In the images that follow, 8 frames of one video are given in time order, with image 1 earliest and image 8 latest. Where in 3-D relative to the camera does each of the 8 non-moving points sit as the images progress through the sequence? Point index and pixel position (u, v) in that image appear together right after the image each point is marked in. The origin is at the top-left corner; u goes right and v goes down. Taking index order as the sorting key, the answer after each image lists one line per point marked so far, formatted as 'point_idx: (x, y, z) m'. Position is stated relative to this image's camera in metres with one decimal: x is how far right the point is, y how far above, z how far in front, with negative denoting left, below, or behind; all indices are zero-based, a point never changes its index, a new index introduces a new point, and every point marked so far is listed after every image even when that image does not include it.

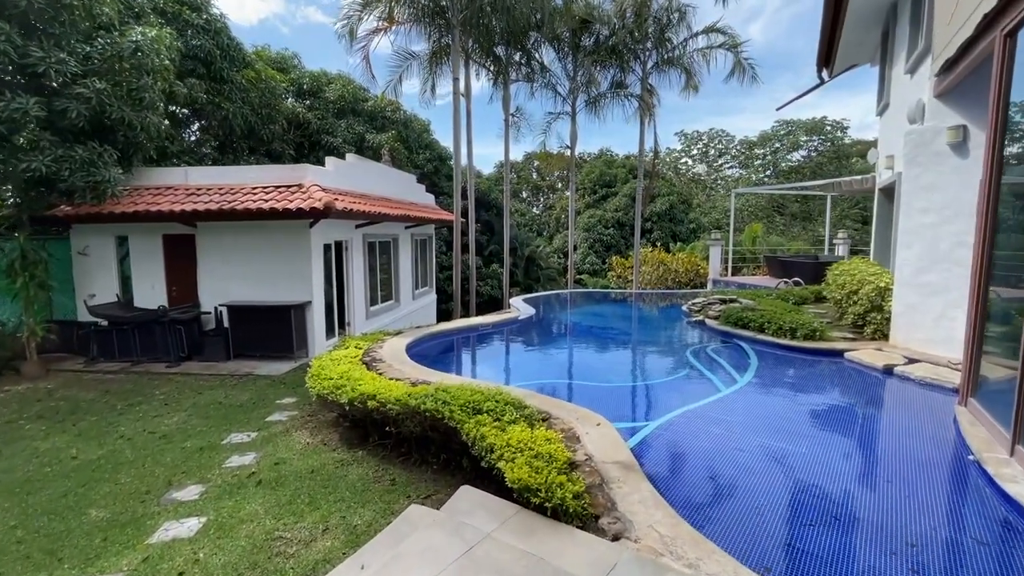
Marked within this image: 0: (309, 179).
0: (-4.1, +2.2, +9.8) m
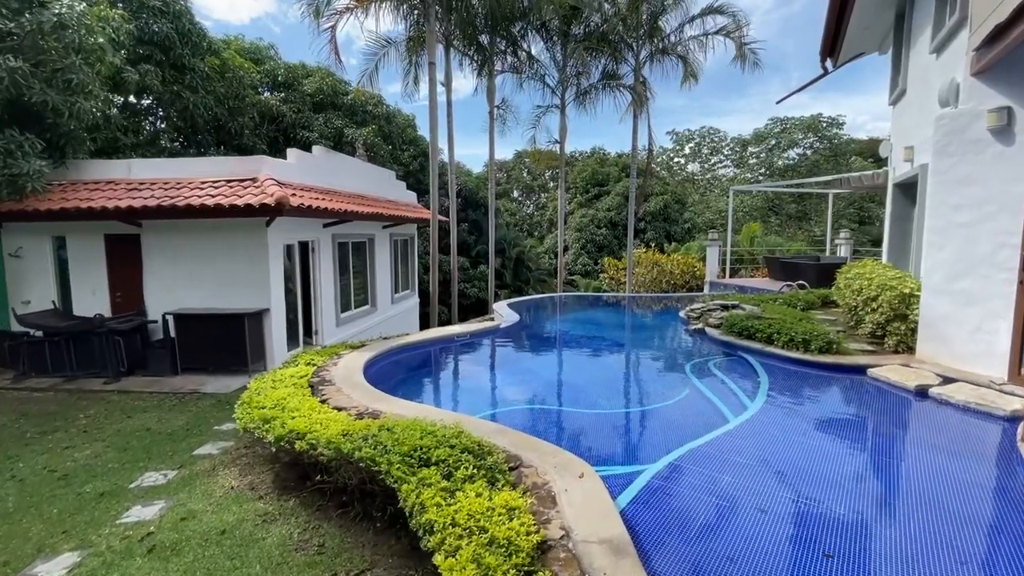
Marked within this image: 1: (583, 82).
0: (-4.5, +2.1, +8.8) m
1: (+2.4, +7.0, +16.5) m
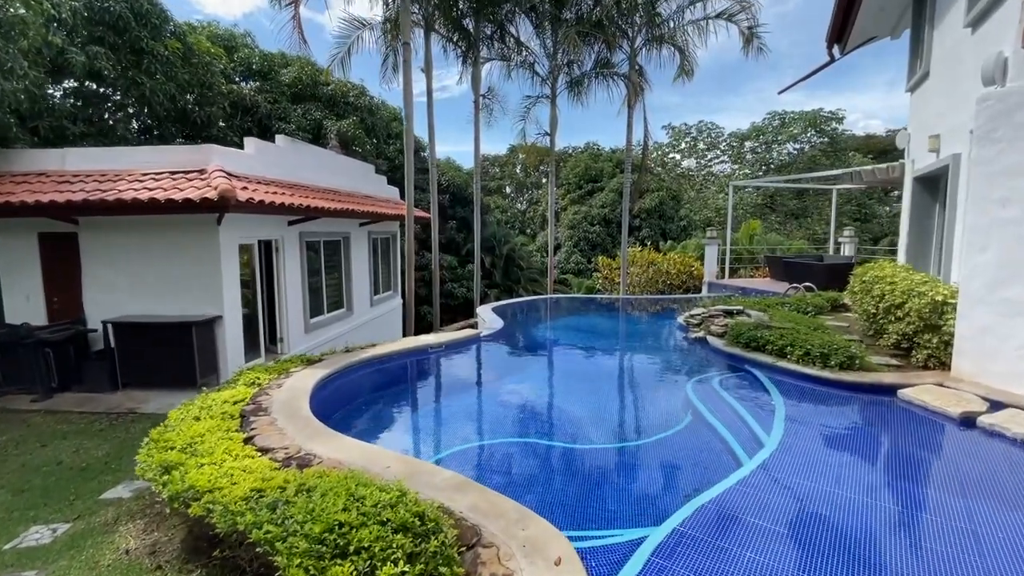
0: (-4.8, +2.0, +7.8) m
1: (+2.0, +7.0, +15.6) m
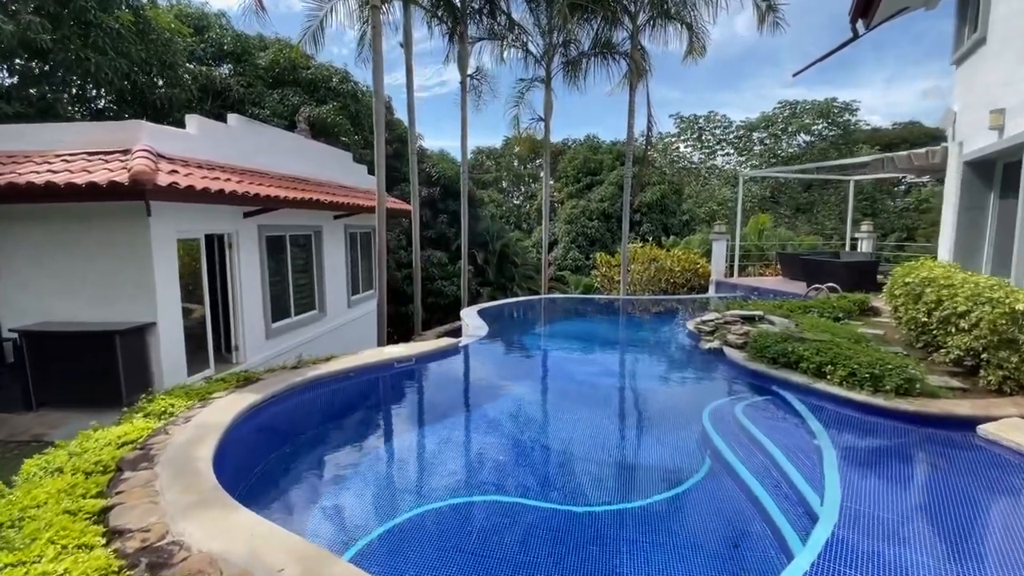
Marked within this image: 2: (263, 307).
0: (-5.0, +2.0, +6.6) m
1: (+1.7, +7.0, +14.3) m
2: (-4.8, -0.4, +9.3) m
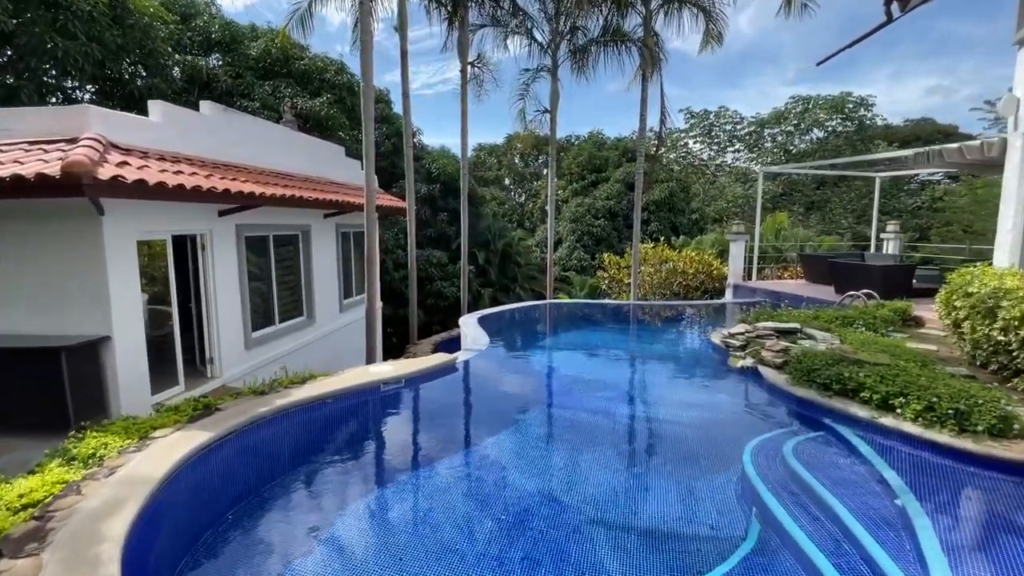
0: (-5.0, +1.9, +5.7) m
1: (+1.8, +6.9, +13.4) m
2: (-4.7, -0.5, +8.5) m
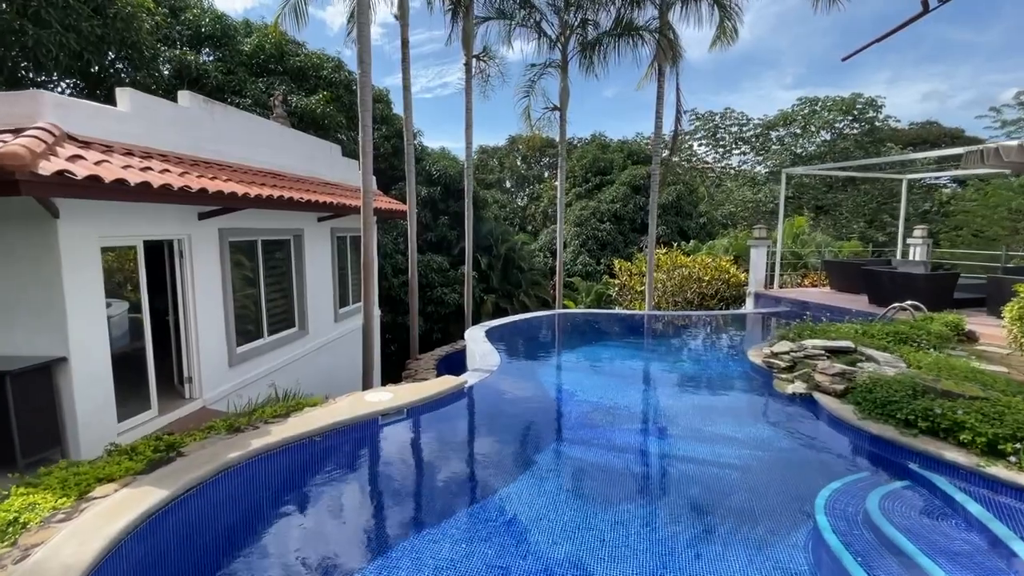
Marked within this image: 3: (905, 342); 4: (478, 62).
0: (-4.8, +1.7, +5.0) m
1: (+2.0, +6.7, +12.7) m
2: (-4.5, -0.6, +7.7) m
3: (+5.2, -0.7, +6.5) m
4: (-0.9, +5.8, +12.3) m
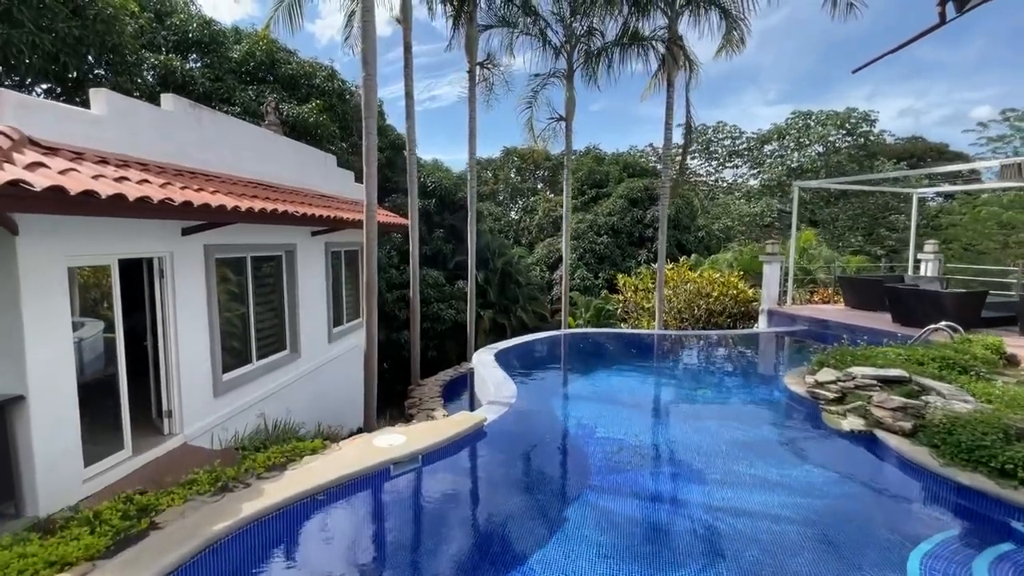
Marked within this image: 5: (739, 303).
0: (-4.5, +1.5, +4.3) m
1: (+2.1, +6.2, +12.3) m
2: (-4.3, -0.9, +6.9) m
3: (+5.4, -1.0, +6.0) m
4: (-0.8, +5.3, +11.9) m
5: (+6.4, -0.4, +13.7) m
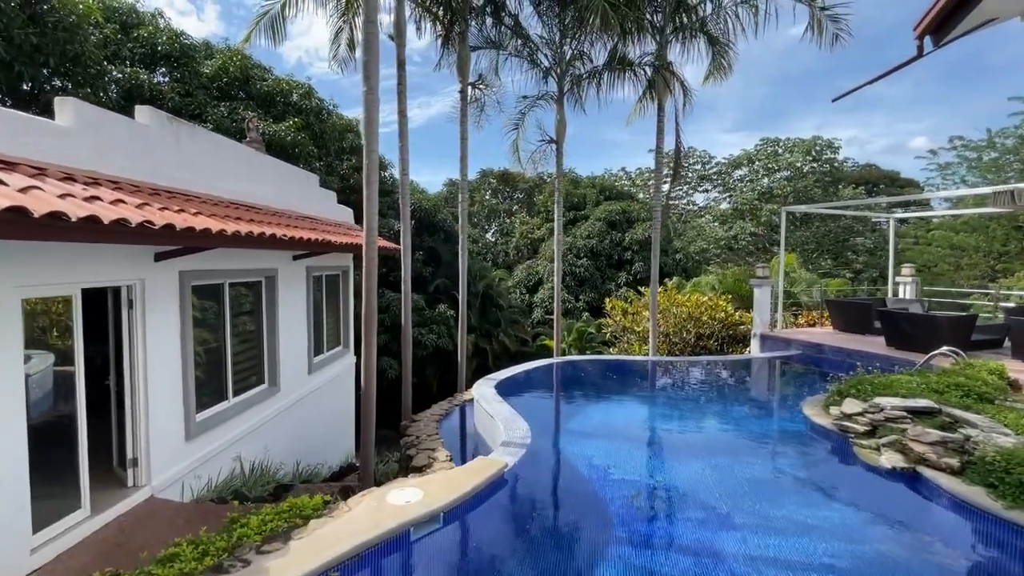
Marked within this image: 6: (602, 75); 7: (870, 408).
0: (-4.3, +1.2, +3.7) m
1: (+1.8, +5.6, +12.3) m
2: (-4.2, -1.3, +6.2) m
3: (+5.5, -1.3, +5.9) m
4: (-1.0, +4.7, +11.6) m
5: (+6.1, -1.1, +13.7) m
6: (+2.3, +5.4, +12.2) m
7: (+4.1, -1.4, +6.0) m
